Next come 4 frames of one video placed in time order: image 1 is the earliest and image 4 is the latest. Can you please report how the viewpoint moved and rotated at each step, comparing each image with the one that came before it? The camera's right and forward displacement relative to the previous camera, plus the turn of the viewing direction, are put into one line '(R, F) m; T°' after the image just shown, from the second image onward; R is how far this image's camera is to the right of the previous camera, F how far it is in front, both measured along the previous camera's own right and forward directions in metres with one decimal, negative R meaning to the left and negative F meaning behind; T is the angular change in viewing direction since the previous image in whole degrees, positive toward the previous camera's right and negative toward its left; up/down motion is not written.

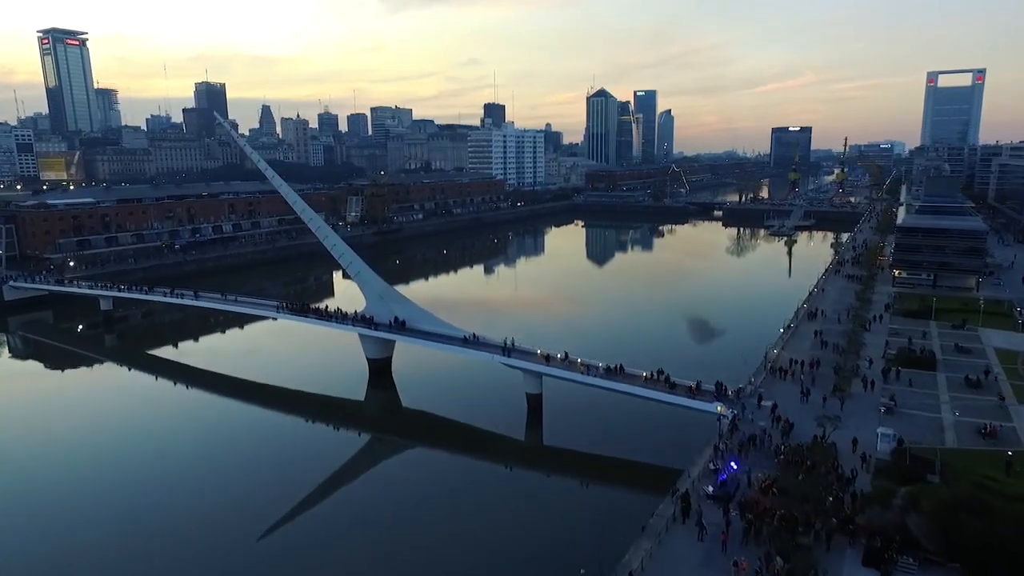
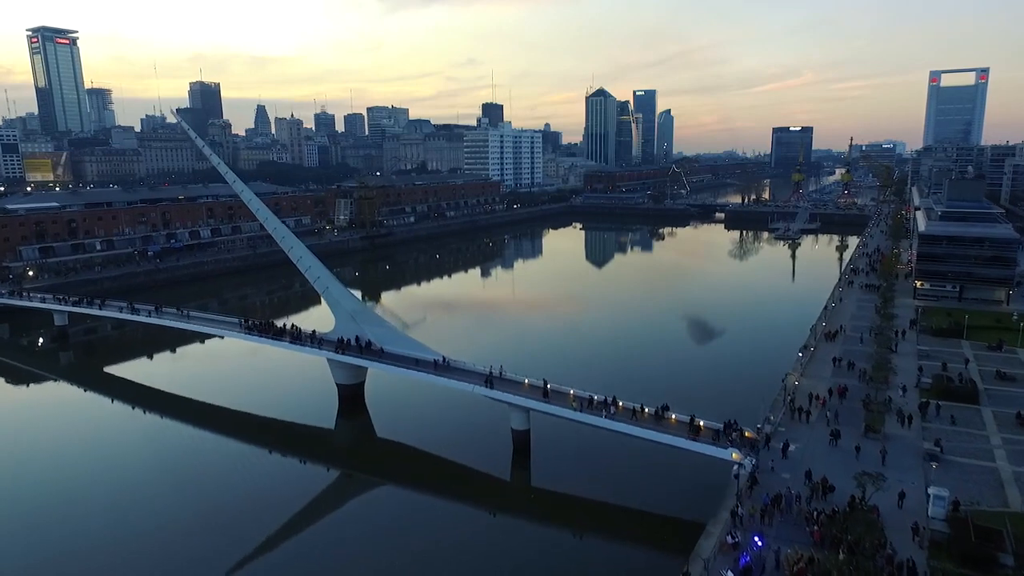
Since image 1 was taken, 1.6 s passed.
(+0.3, +1.7) m; 0°
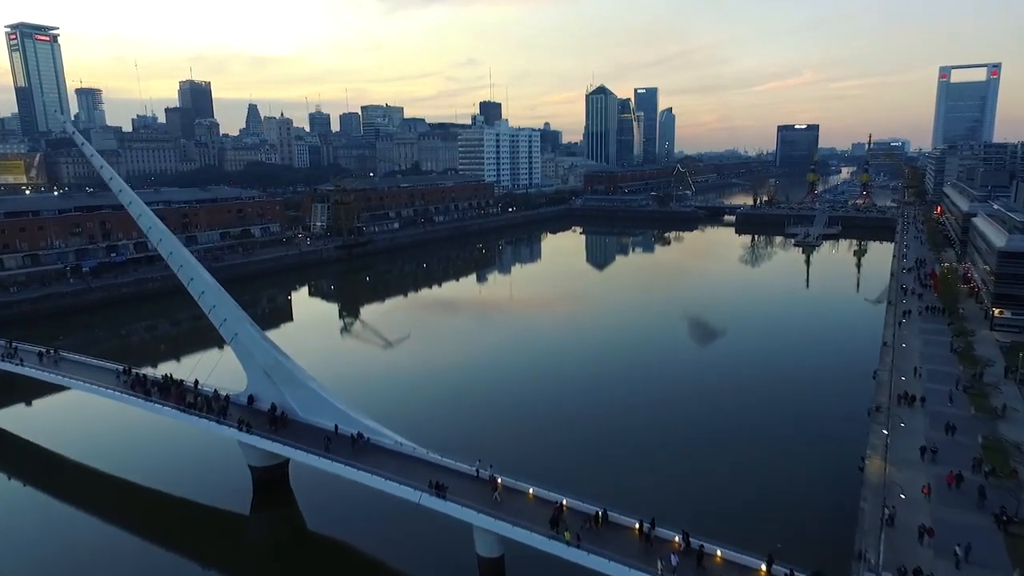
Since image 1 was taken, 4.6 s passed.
(+0.5, +3.9) m; 0°
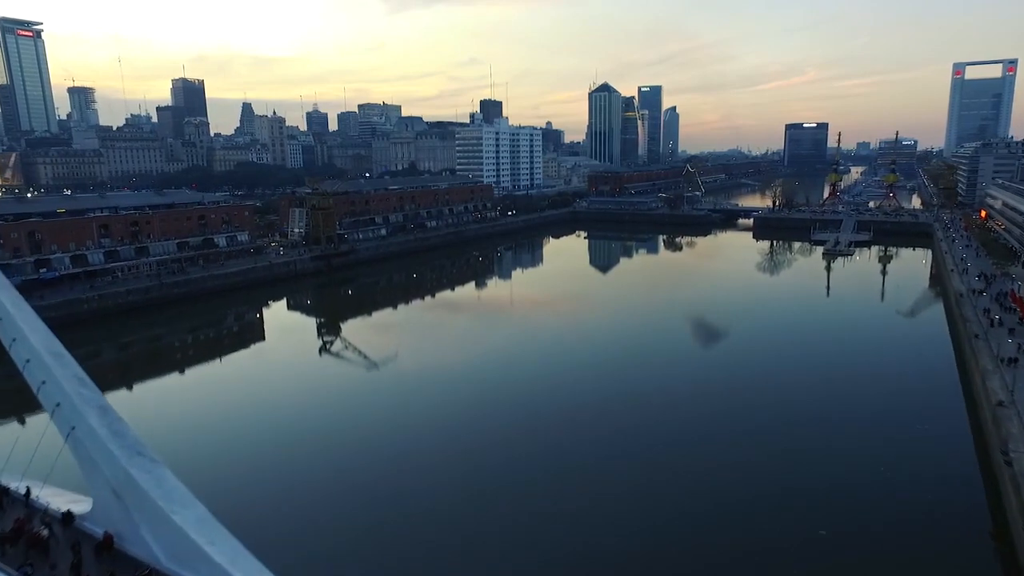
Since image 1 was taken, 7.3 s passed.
(+0.2, +3.9) m; 0°
